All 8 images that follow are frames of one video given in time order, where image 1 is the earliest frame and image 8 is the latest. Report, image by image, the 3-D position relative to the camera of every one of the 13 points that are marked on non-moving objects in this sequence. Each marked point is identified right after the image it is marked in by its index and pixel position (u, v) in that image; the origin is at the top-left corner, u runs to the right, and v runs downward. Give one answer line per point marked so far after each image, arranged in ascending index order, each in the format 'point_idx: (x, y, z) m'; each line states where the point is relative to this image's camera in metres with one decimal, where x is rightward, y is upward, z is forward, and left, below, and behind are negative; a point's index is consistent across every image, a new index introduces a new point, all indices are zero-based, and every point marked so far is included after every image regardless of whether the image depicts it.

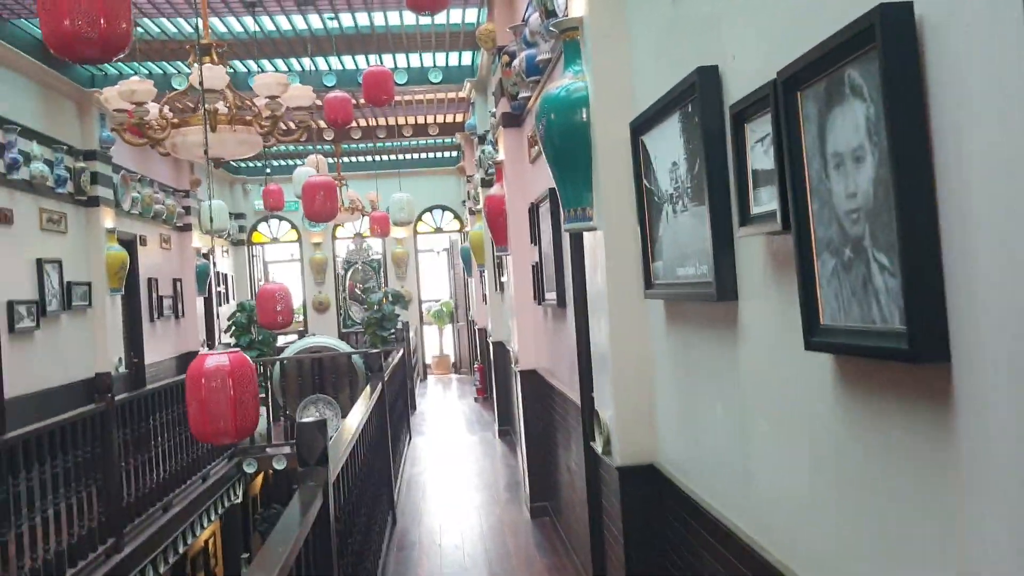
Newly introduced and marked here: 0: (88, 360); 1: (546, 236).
0: (-3.0, -0.5, +6.7) m
1: (+0.1, +0.2, +3.9) m
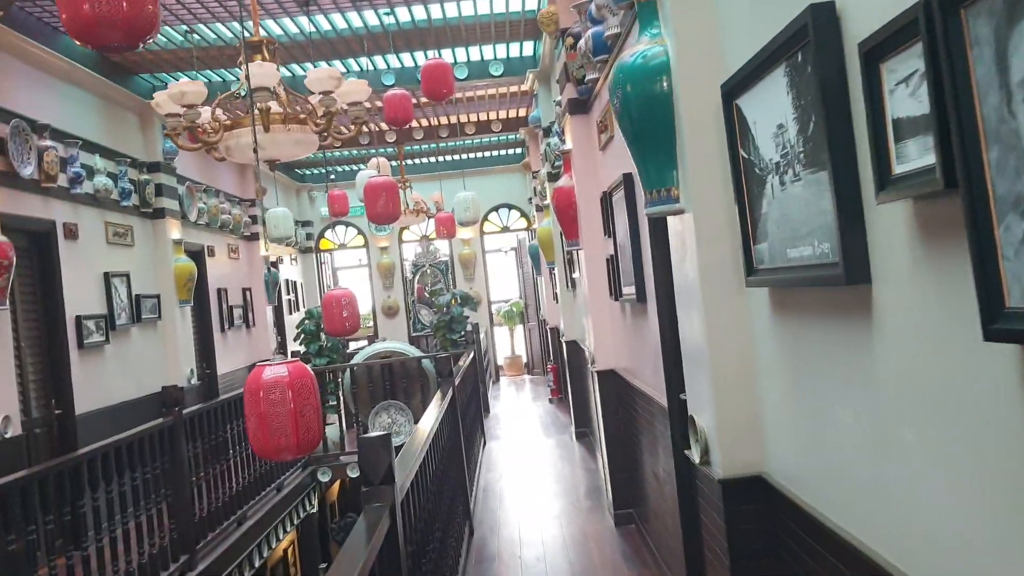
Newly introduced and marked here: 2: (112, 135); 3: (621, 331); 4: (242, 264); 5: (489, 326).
0: (-2.5, -0.6, +6.7) m
1: (+0.4, +0.2, +3.6) m
2: (-2.7, +1.0, +6.3) m
3: (+0.5, -0.2, +4.3) m
4: (-2.6, +0.2, +9.1) m
5: (-0.3, -0.5, +12.5) m
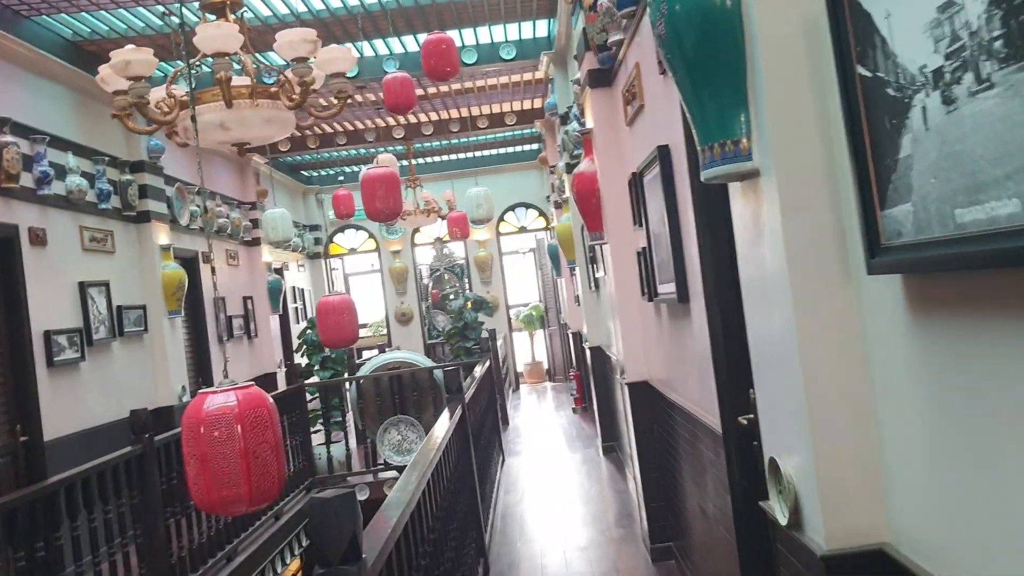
0: (-2.4, -0.7, +6.1) m
1: (+0.5, +0.2, +3.0) m
2: (-2.6, +1.0, +5.8) m
3: (+0.6, -0.2, +3.7) m
4: (-2.4, +0.2, +8.5) m
5: (-0.1, -0.6, +11.9) m
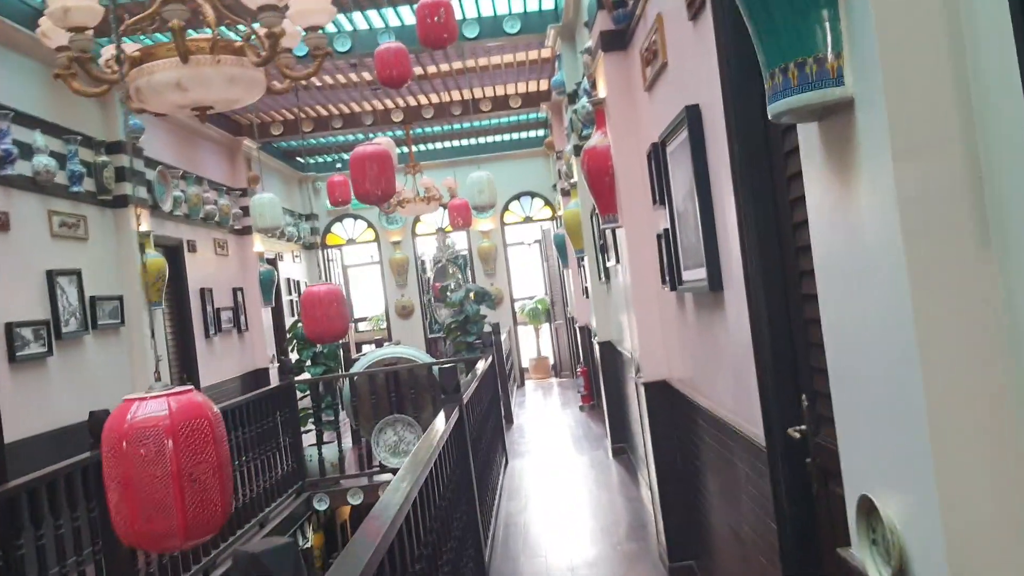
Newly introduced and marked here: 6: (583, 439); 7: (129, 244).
0: (-2.3, -0.6, +5.7) m
1: (+0.5, +0.3, +2.6) m
2: (-2.6, +1.0, +5.4) m
3: (+0.6, -0.1, +3.3) m
4: (-2.4, +0.2, +8.1) m
5: (0.0, -0.5, +11.4) m
6: (+0.5, -1.1, +7.1) m
7: (-2.4, +0.3, +5.8) m
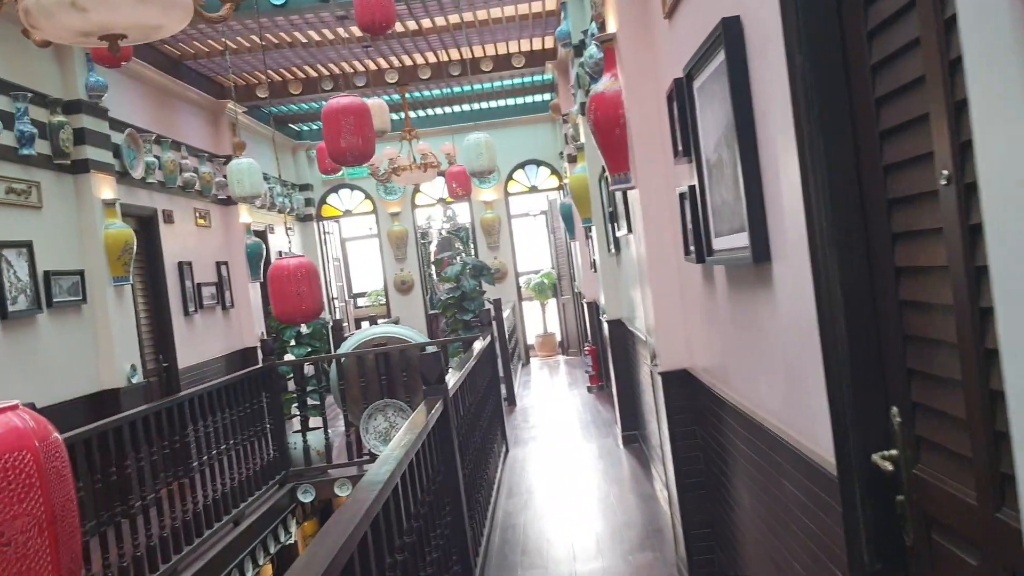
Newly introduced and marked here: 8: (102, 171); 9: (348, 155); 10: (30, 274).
0: (-2.3, -0.5, +5.2) m
1: (+0.4, +0.3, +2.0) m
2: (-2.6, +1.2, +4.8) m
3: (+0.5, -0.1, +2.7) m
4: (-2.4, +0.4, +7.6) m
5: (+0.1, -0.2, +10.9) m
6: (+0.6, -1.0, +6.6) m
7: (-2.4, +0.4, +5.3) m
8: (-2.4, +0.7, +5.5) m
9: (-0.7, +0.5, +3.9) m
10: (-2.4, +0.1, +4.7) m
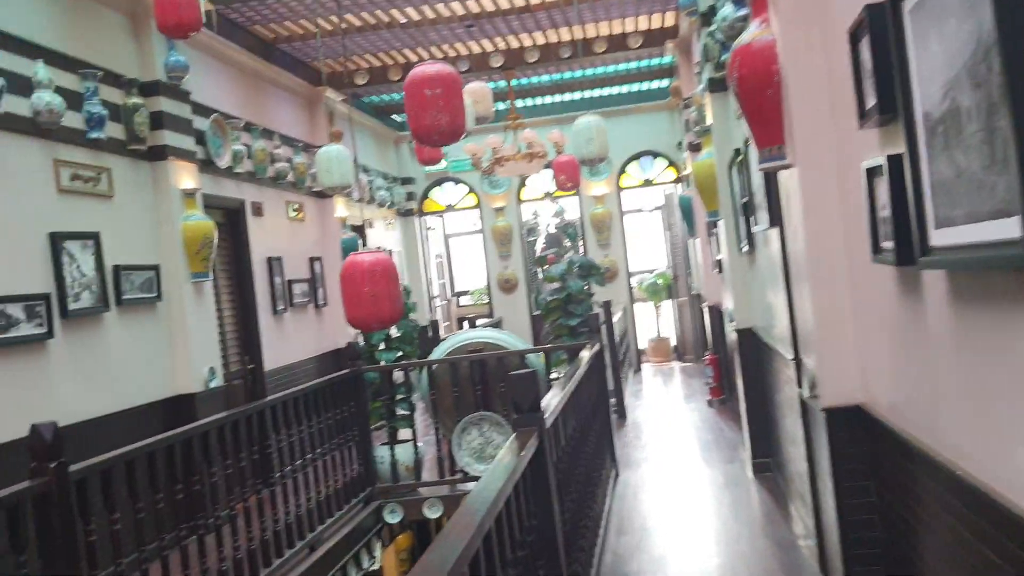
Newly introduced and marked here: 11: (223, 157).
0: (-1.8, -0.4, +4.8) m
1: (+0.6, +0.3, +1.3) m
2: (-2.0, +1.2, +4.4) m
3: (+0.8, -0.1, +2.0) m
4: (-1.5, +0.5, +7.2) m
5: (+1.3, -0.2, +10.2) m
6: (+1.2, -1.0, +5.9) m
7: (-1.8, +0.4, +4.9) m
8: (-1.8, +0.7, +5.1) m
9: (-0.3, +0.5, +3.3) m
10: (-1.9, +0.1, +4.3) m
11: (-1.7, +0.8, +5.7) m
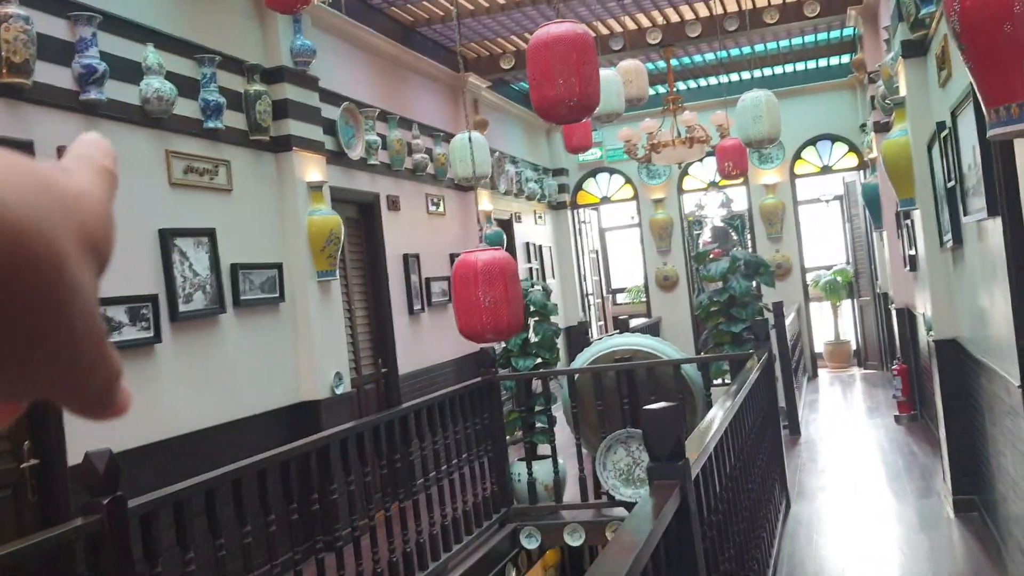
0: (-1.1, -0.4, +4.5) m
1: (+0.7, +0.3, +0.7) m
2: (-1.4, +1.2, +4.2) m
3: (+1.0, -0.1, +1.3) m
4: (-0.4, +0.5, +6.8) m
5: (+2.8, -0.1, +9.3) m
6: (+2.1, -1.0, +5.0) m
7: (-1.1, +0.4, +4.6) m
8: (-1.0, +0.7, +4.7) m
9: (+0.1, +0.5, +2.7) m
10: (-1.3, +0.1, +4.0) m
11: (-0.9, +0.8, +5.3) m
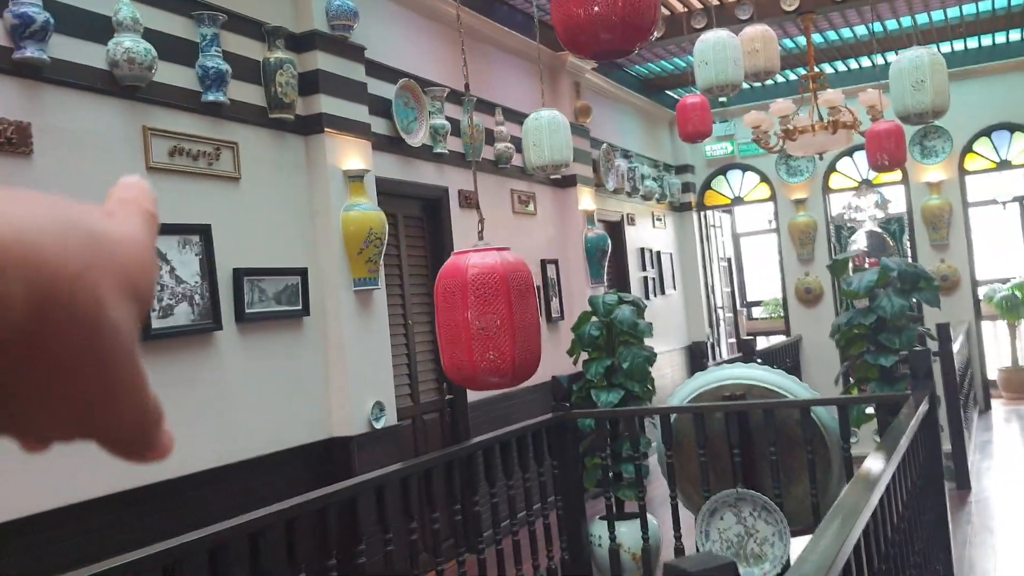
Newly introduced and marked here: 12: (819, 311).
0: (-0.8, -0.5, +3.7) m
1: (+0.4, +0.3, -0.4) m
2: (-1.1, +1.1, +3.4) m
3: (+0.8, -0.2, +0.2) m
4: (+0.2, +0.4, +5.8) m
5: (+3.8, -0.3, +7.8) m
6: (+2.4, -1.1, +3.7) m
7: (-0.8, +0.4, +3.8) m
8: (-0.7, +0.6, +3.9) m
9: (+0.2, +0.5, +1.8) m
10: (-1.1, +0.1, +3.3) m
11: (-0.5, +0.7, +4.5) m
12: (+2.7, -0.2, +8.3) m
